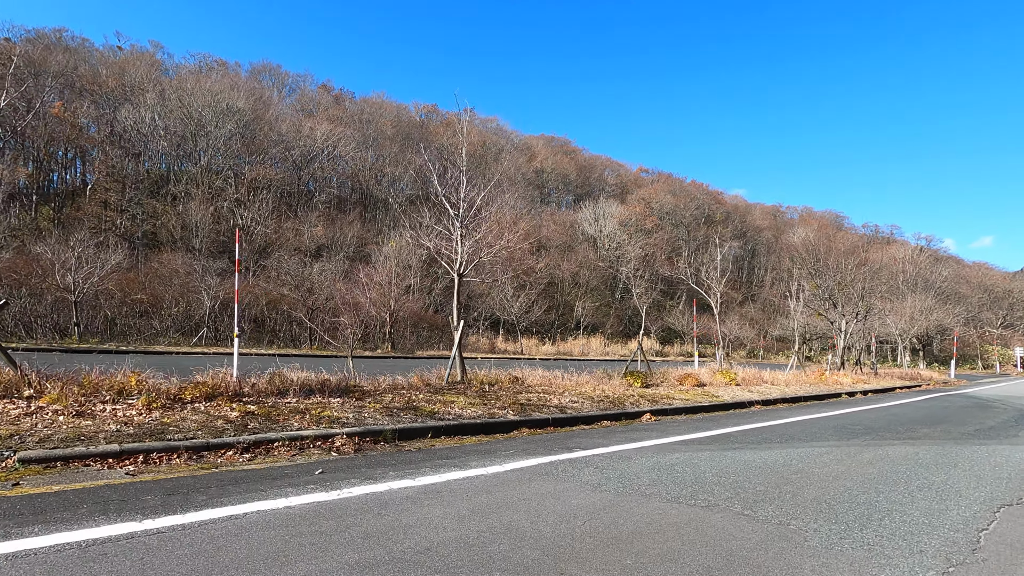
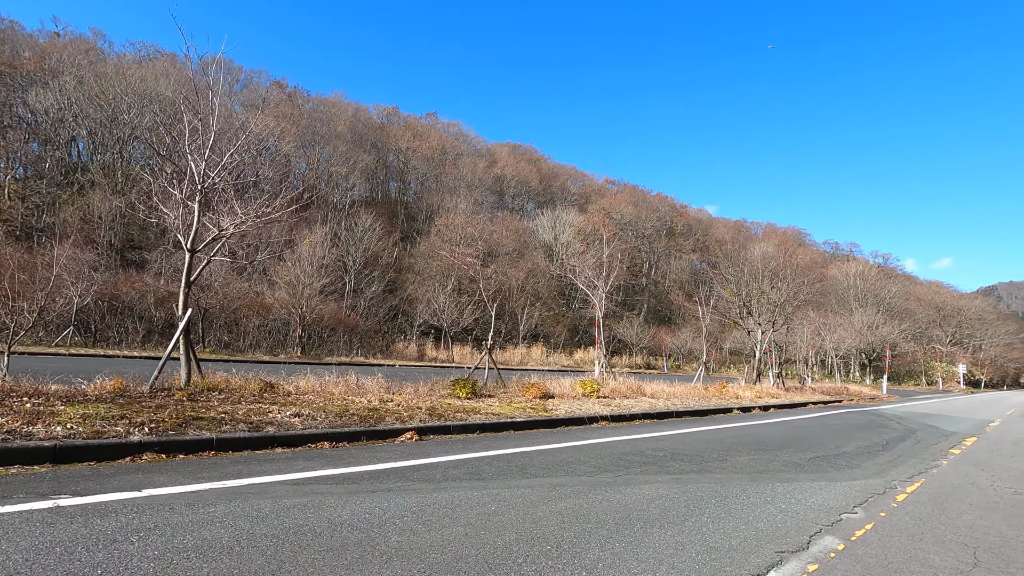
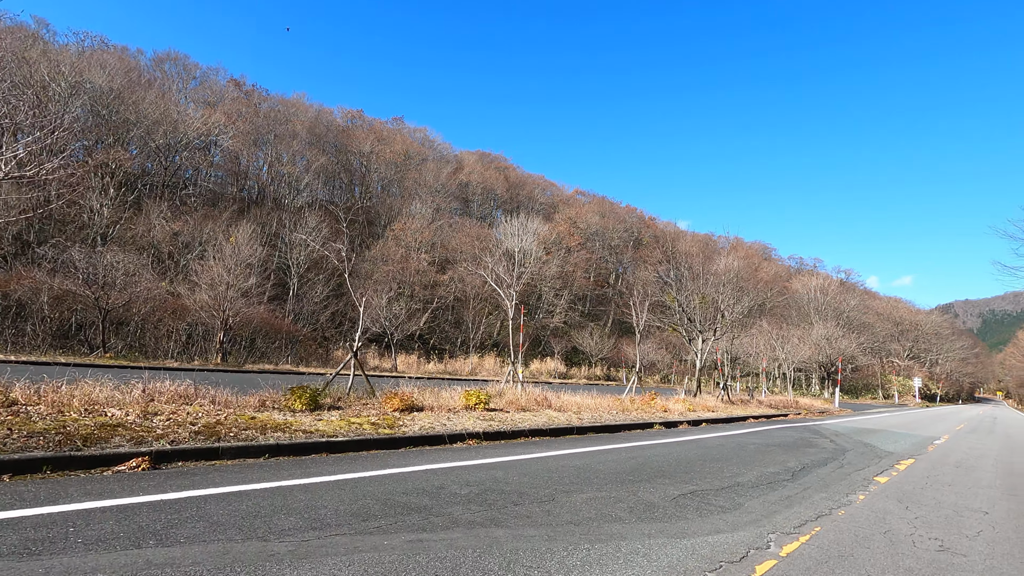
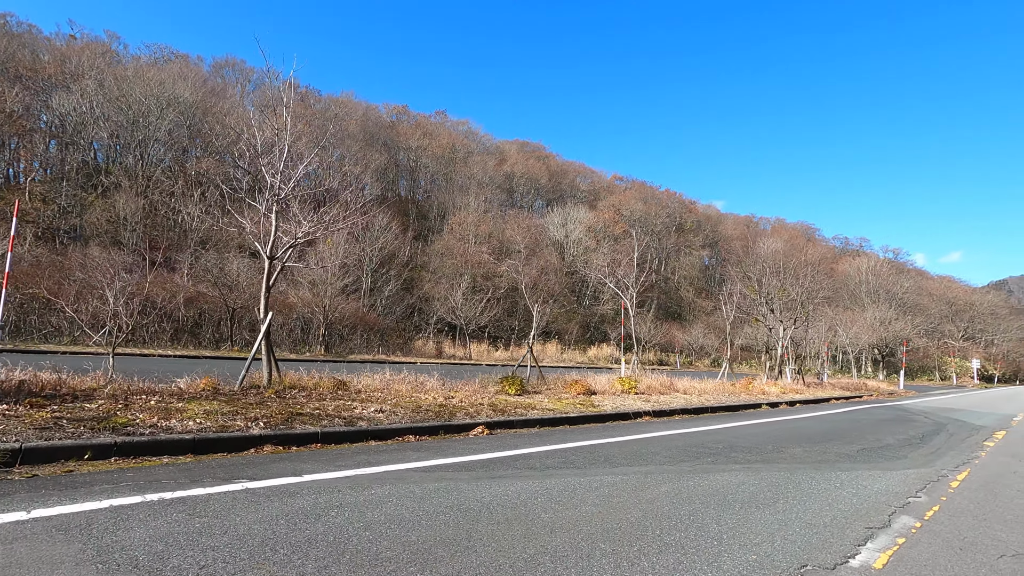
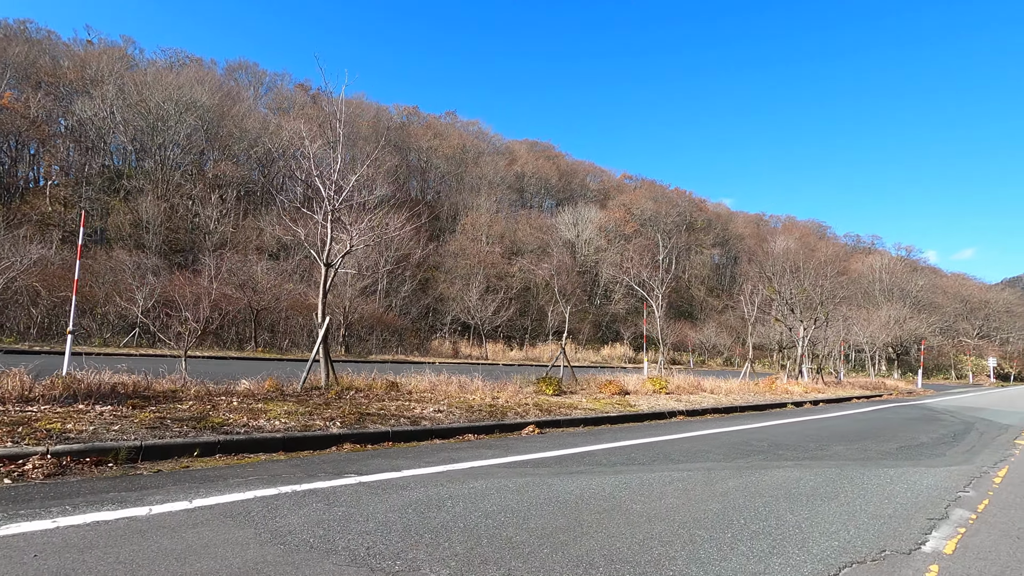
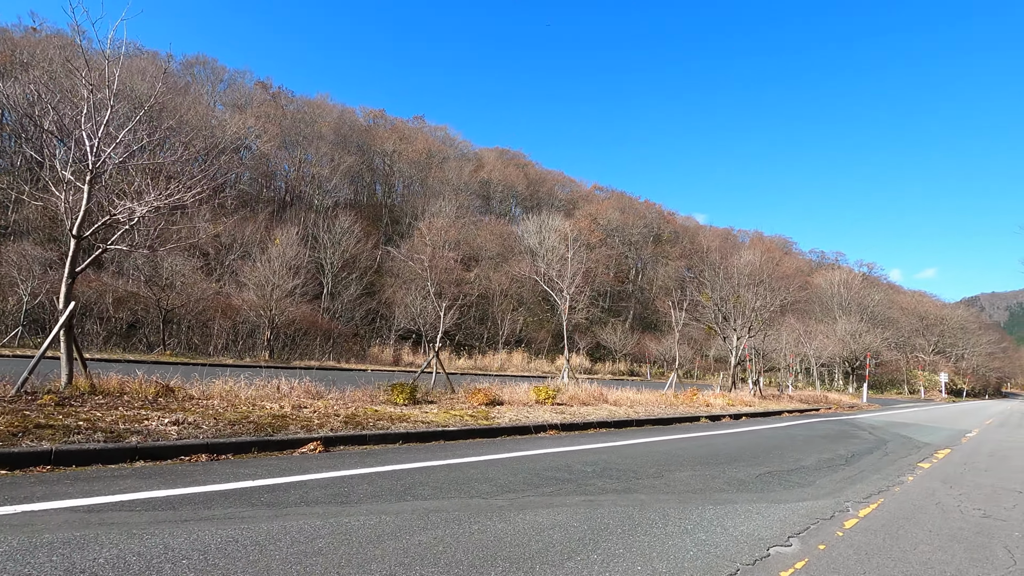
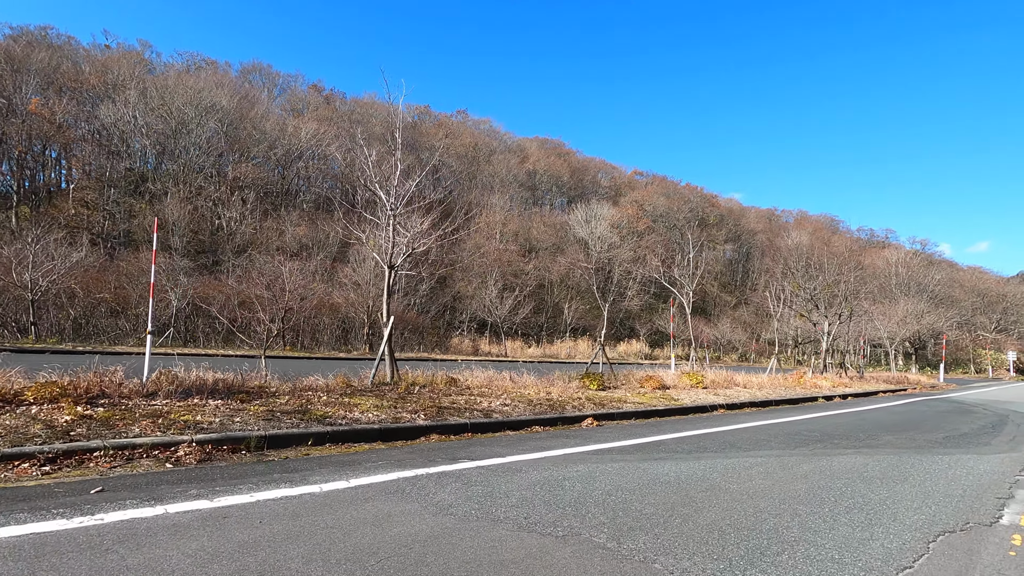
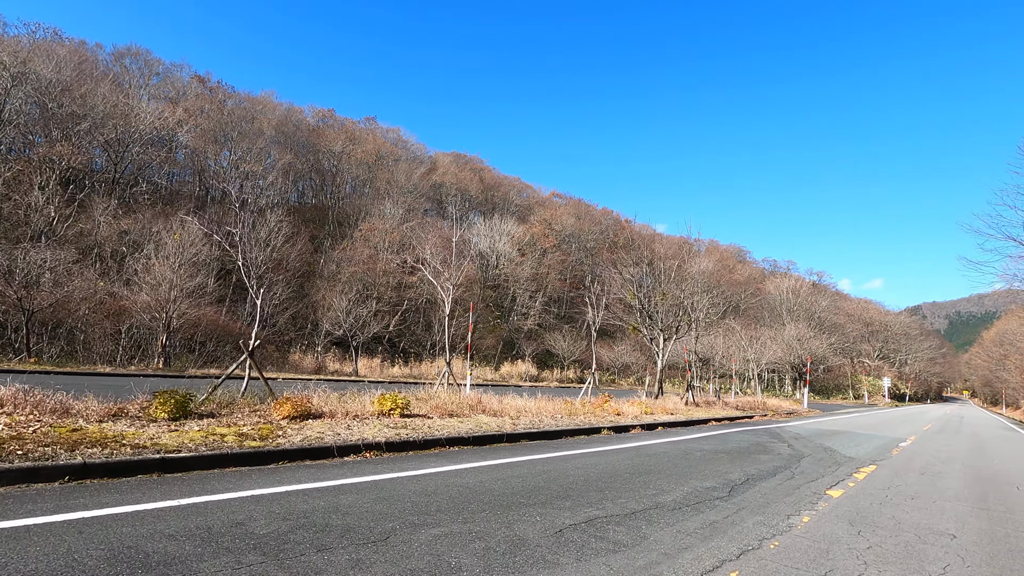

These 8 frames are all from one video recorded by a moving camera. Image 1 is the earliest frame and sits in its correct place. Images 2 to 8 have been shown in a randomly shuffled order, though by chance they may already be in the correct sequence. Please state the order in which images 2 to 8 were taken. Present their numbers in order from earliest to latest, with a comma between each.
7, 5, 4, 2, 6, 3, 8
